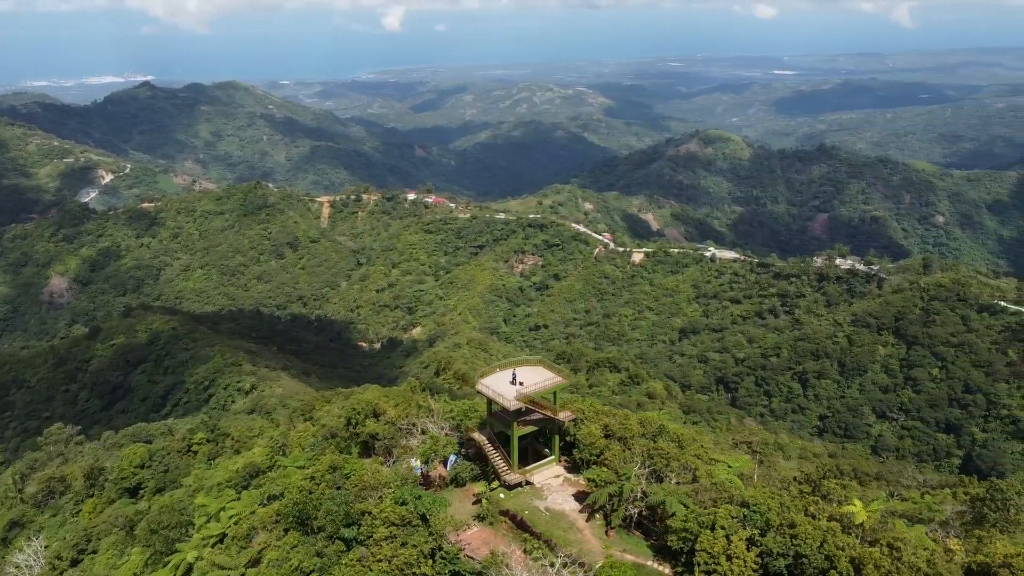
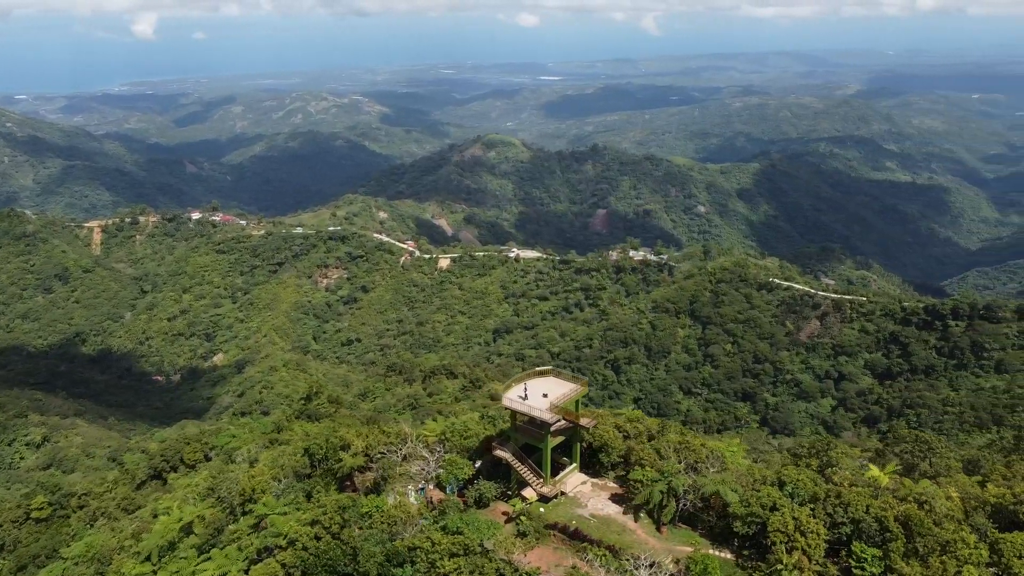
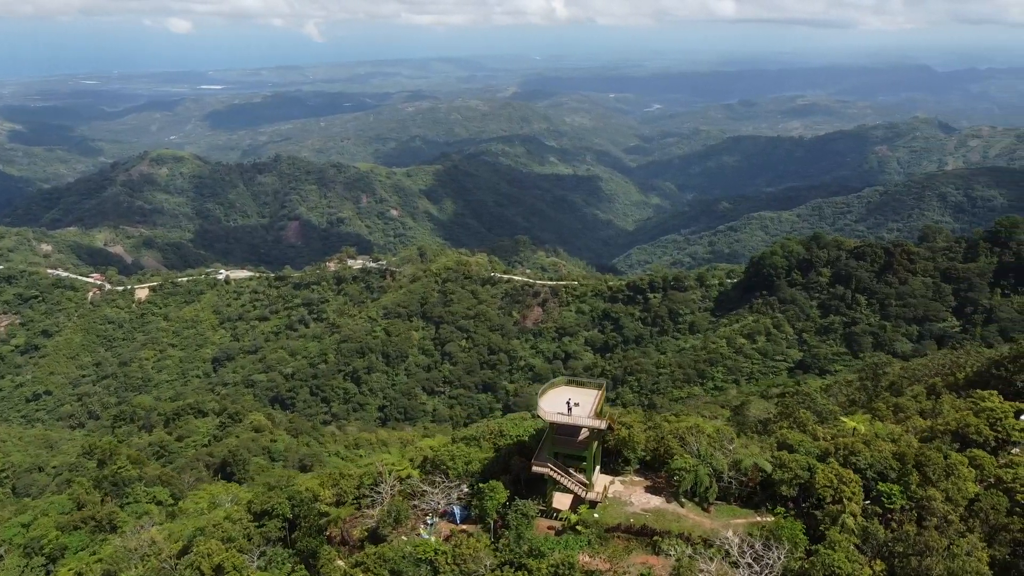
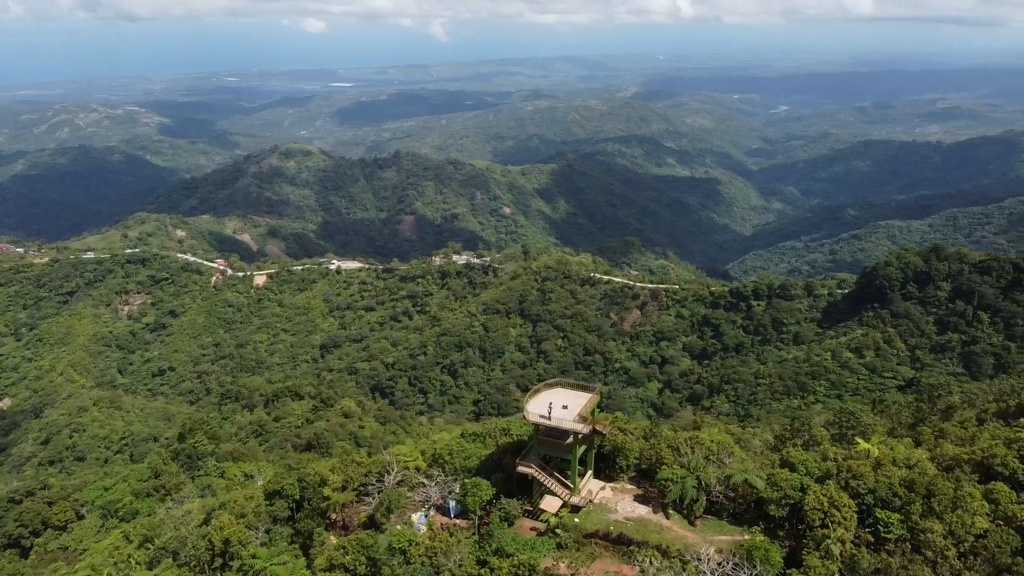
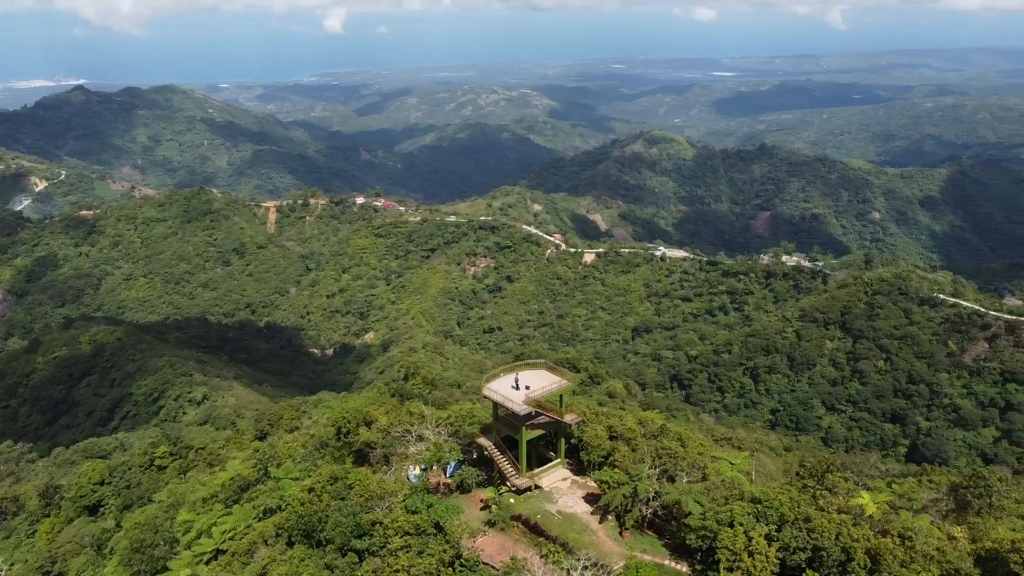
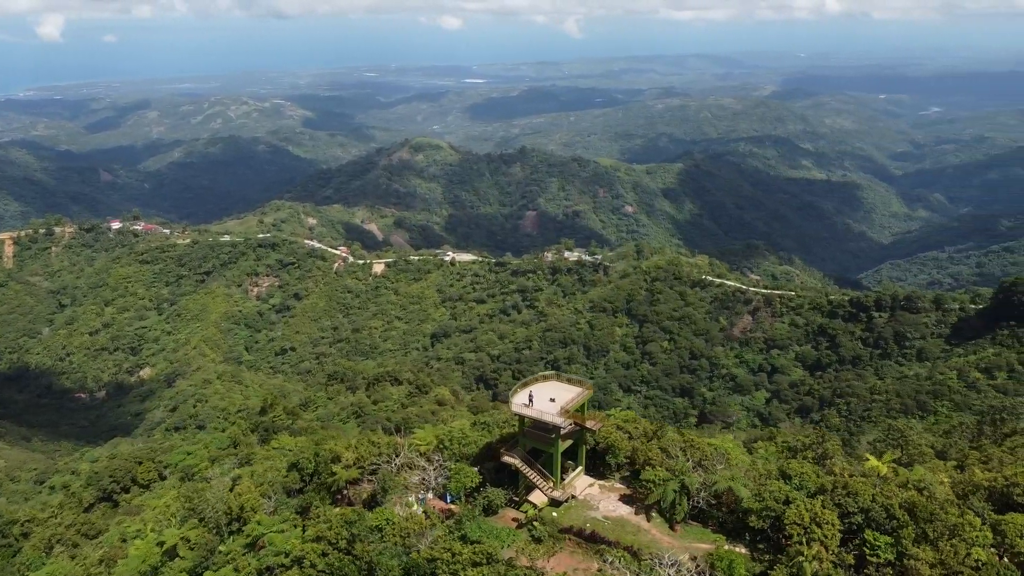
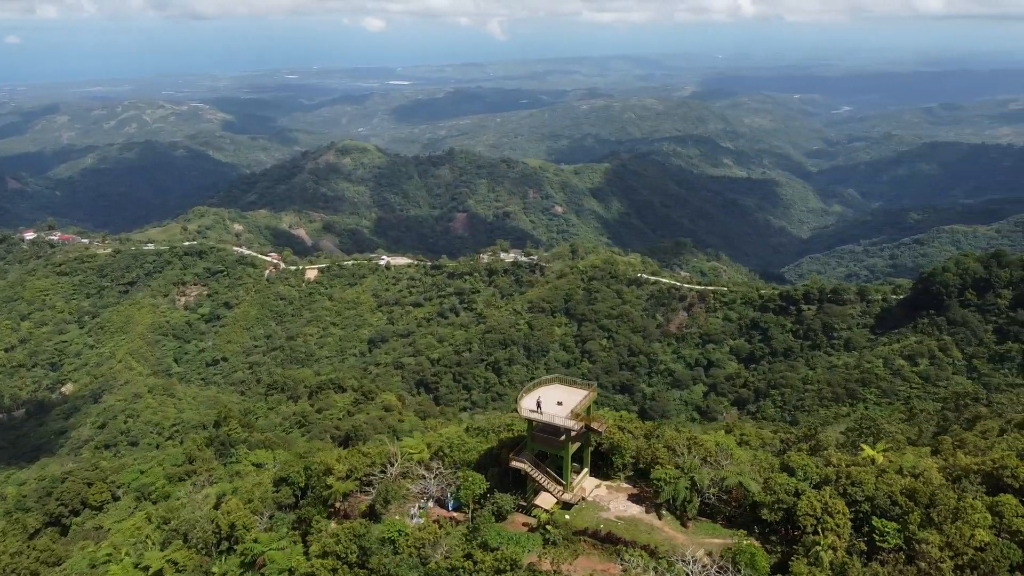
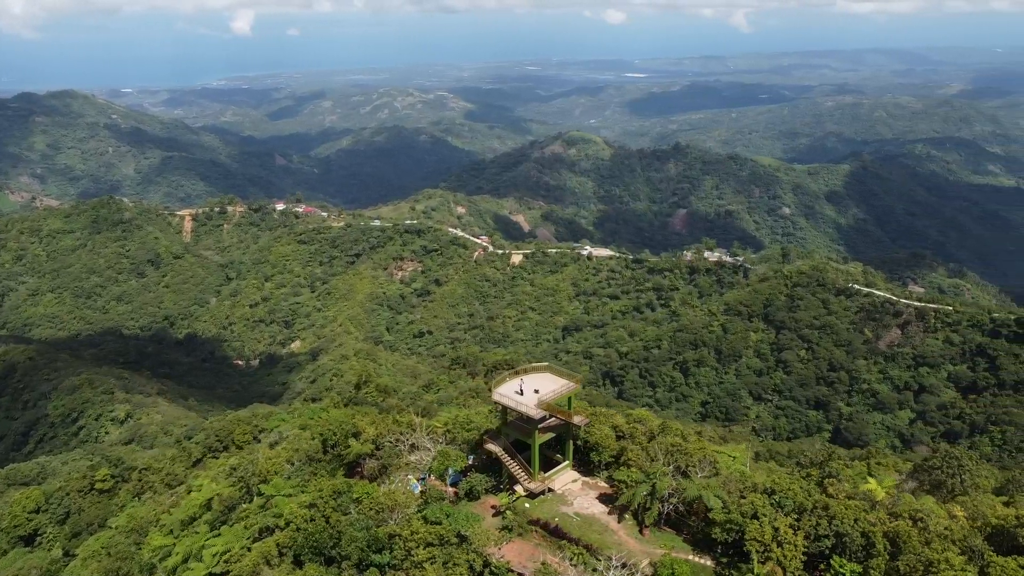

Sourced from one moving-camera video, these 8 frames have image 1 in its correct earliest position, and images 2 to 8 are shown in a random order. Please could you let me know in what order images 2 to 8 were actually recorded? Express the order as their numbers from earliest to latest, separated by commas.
5, 8, 2, 6, 7, 4, 3
